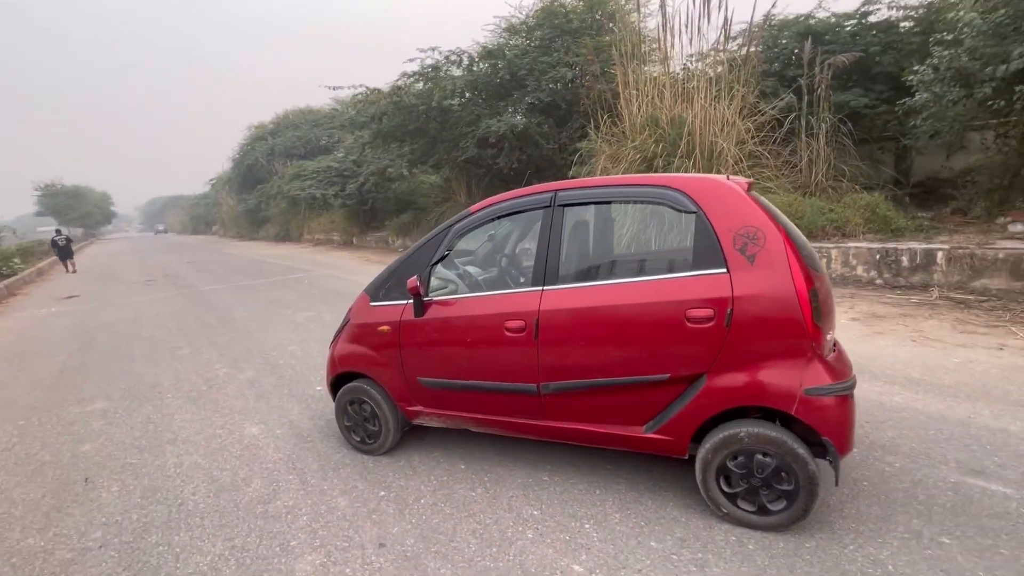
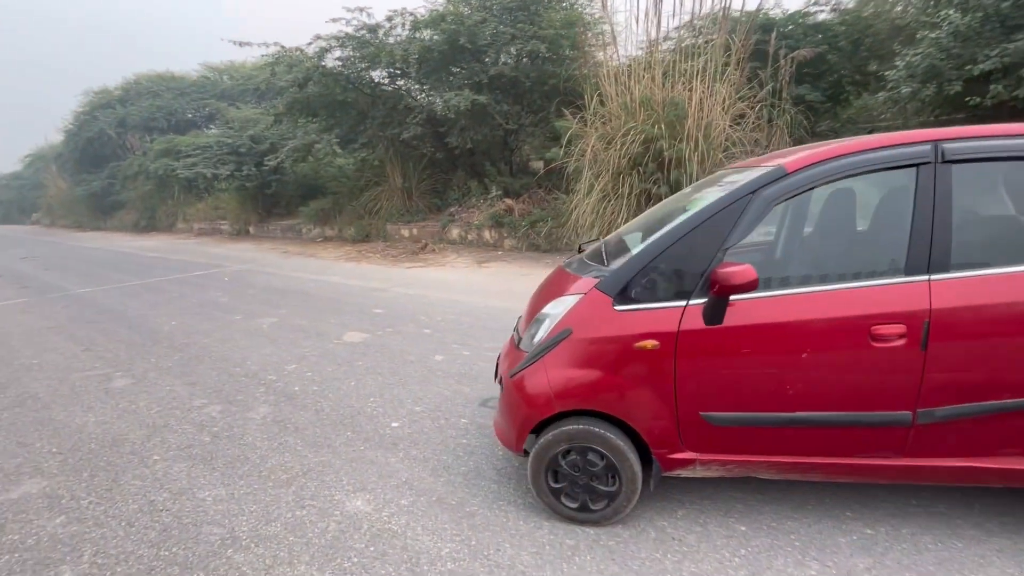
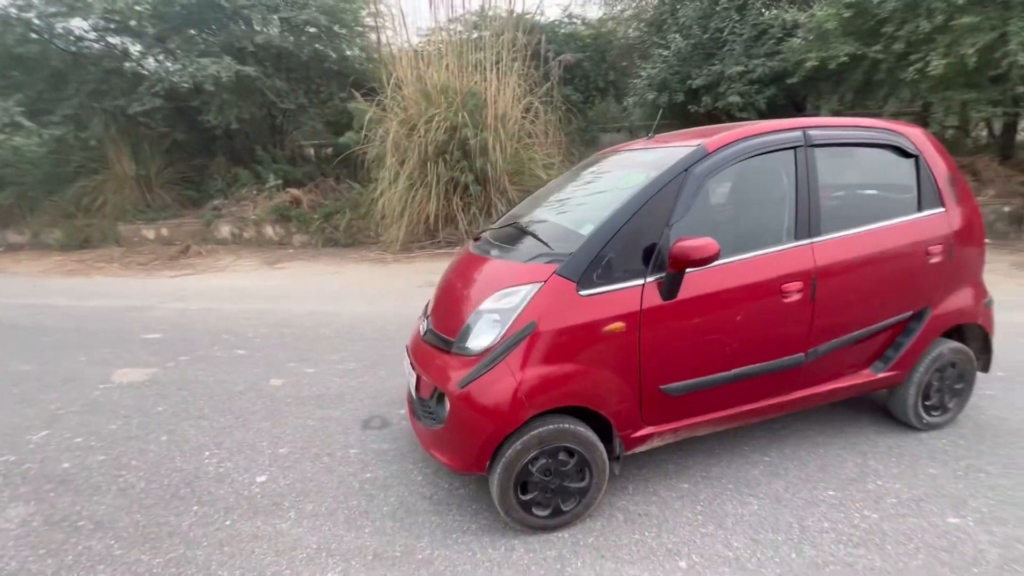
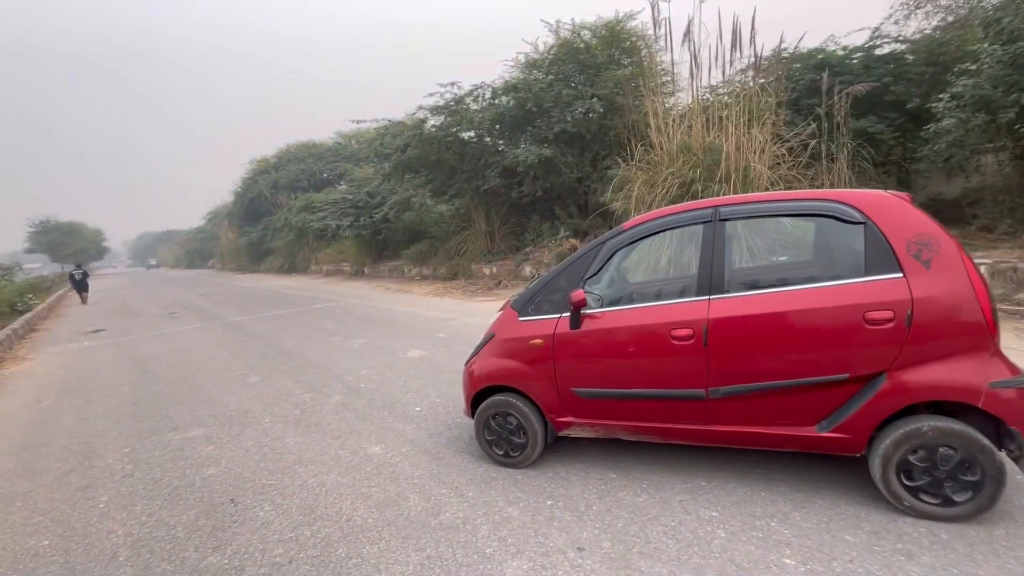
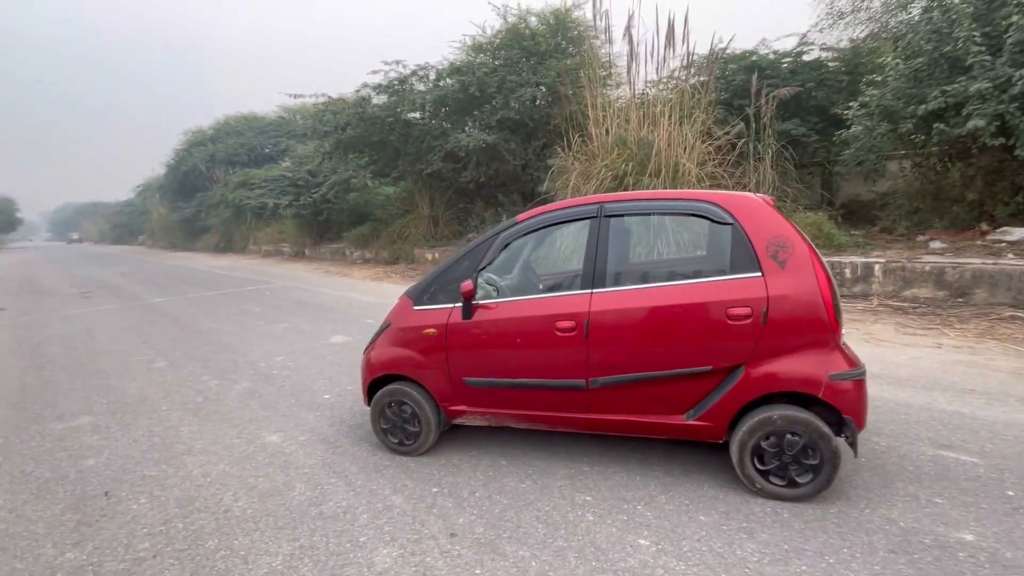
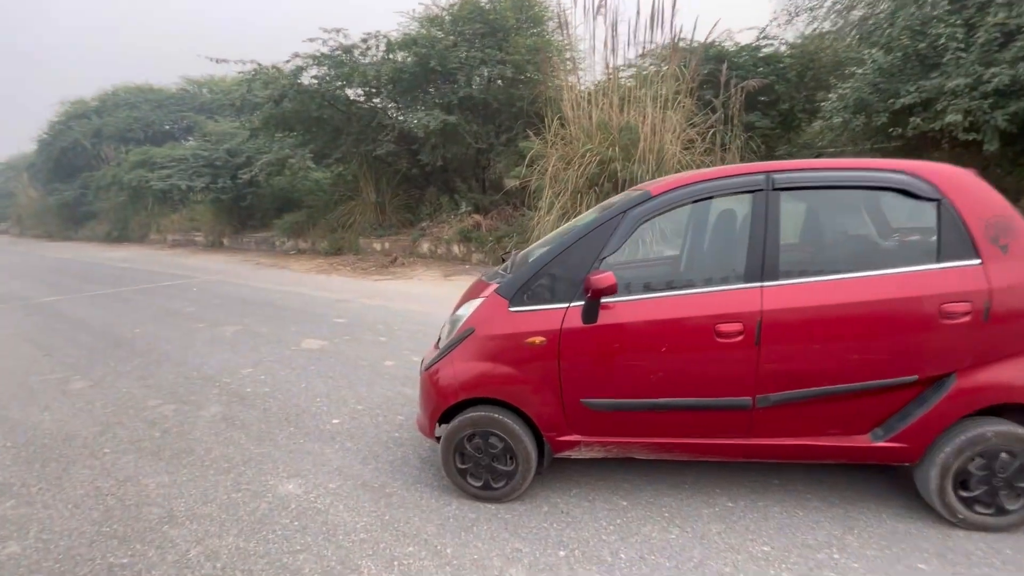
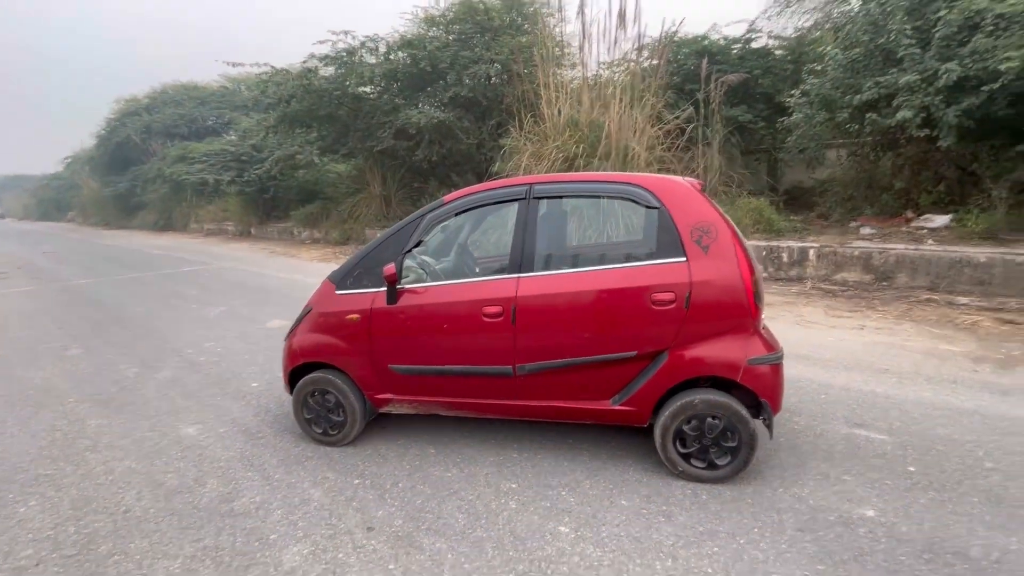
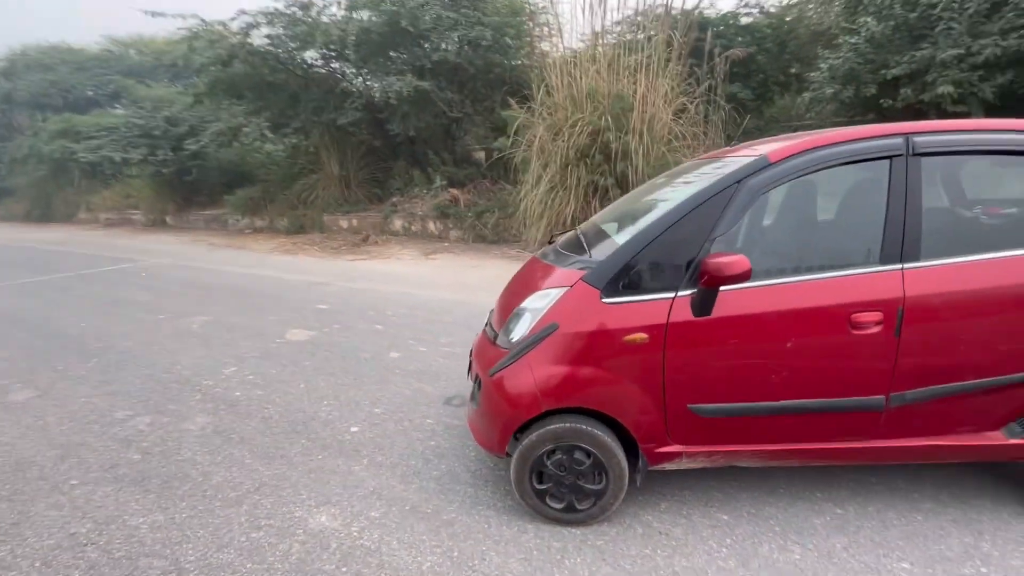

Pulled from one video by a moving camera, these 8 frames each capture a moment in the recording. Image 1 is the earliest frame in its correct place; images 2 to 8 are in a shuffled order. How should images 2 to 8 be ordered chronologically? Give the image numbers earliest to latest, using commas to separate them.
7, 5, 4, 6, 2, 8, 3
